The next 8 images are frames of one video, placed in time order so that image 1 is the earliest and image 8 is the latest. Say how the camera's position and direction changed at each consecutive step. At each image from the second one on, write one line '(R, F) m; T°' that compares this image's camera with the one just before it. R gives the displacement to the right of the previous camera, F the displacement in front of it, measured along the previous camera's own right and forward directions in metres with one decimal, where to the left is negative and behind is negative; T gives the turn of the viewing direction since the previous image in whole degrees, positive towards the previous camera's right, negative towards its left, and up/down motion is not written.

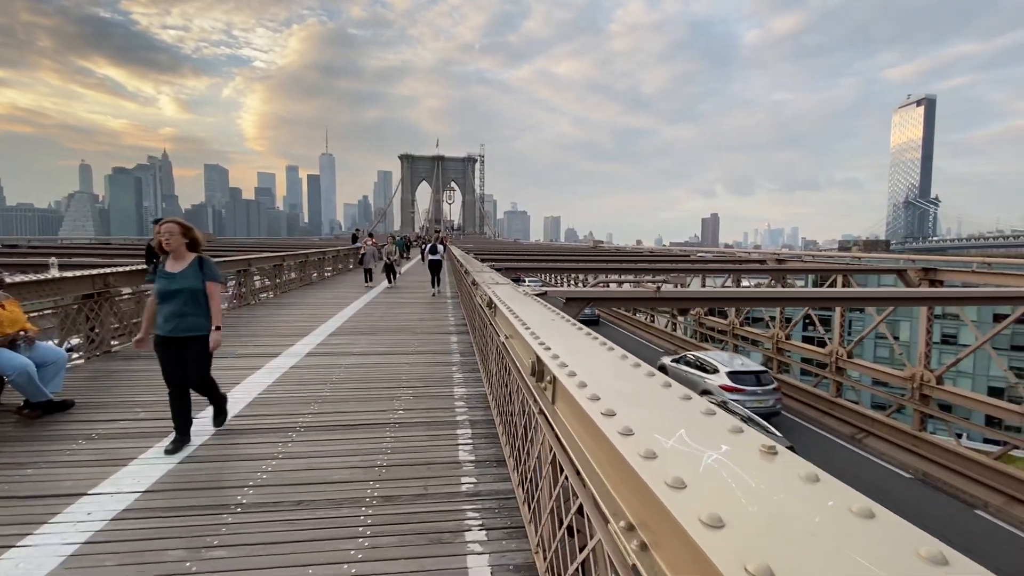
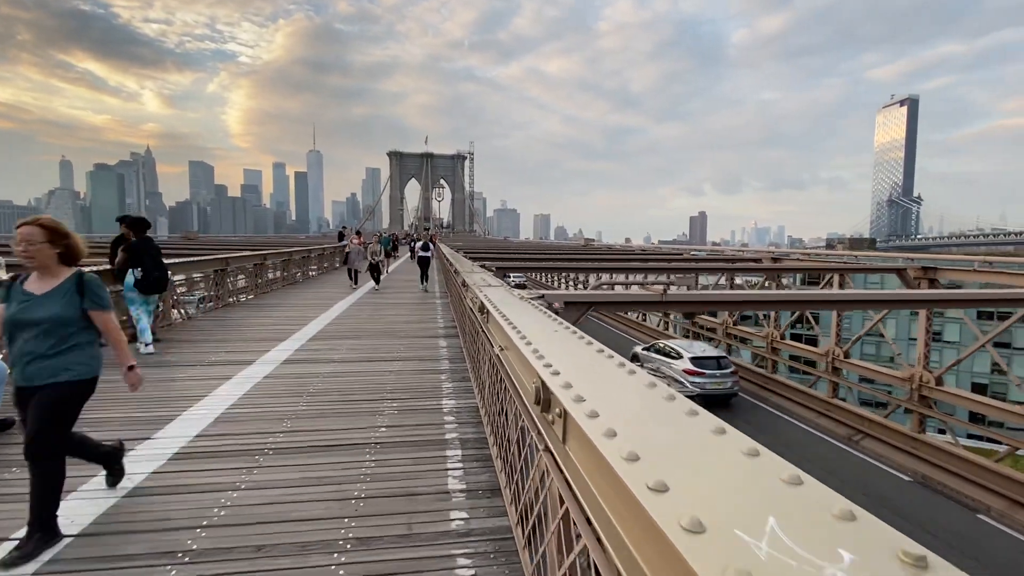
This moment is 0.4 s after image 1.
(0.0, +0.4) m; +1°
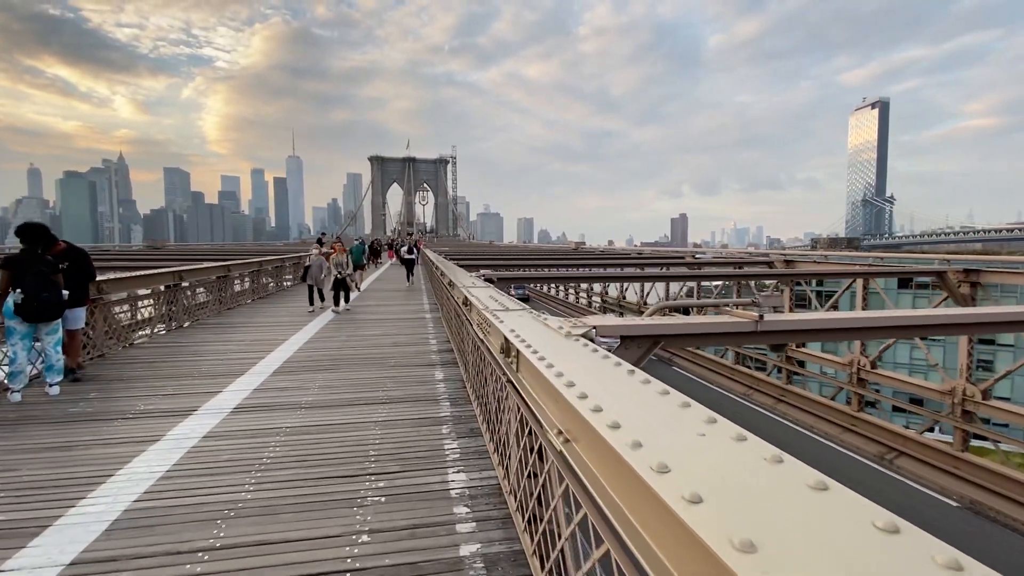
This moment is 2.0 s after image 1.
(-0.3, +1.1) m; +2°
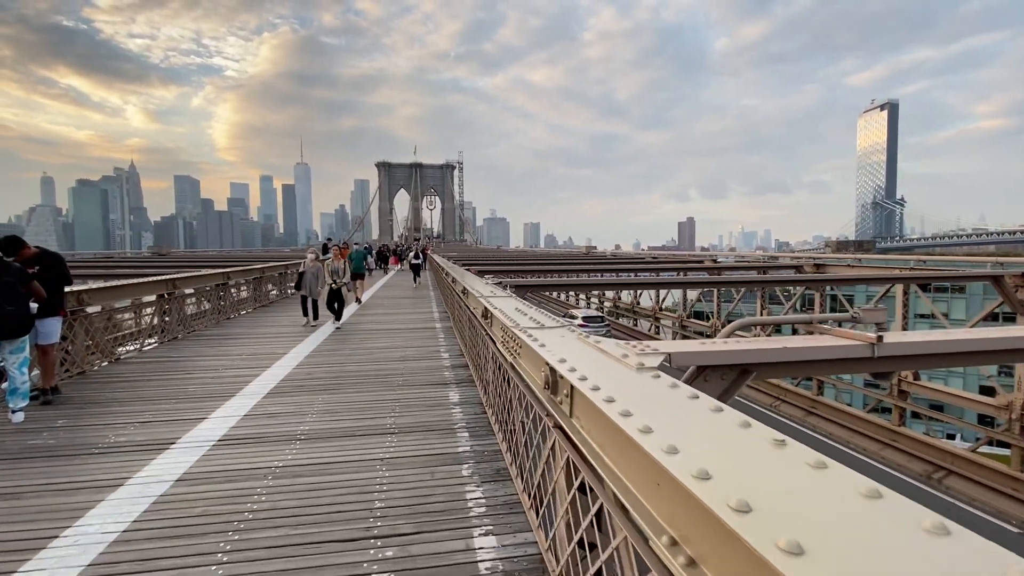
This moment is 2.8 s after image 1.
(-0.2, +0.6) m; -1°
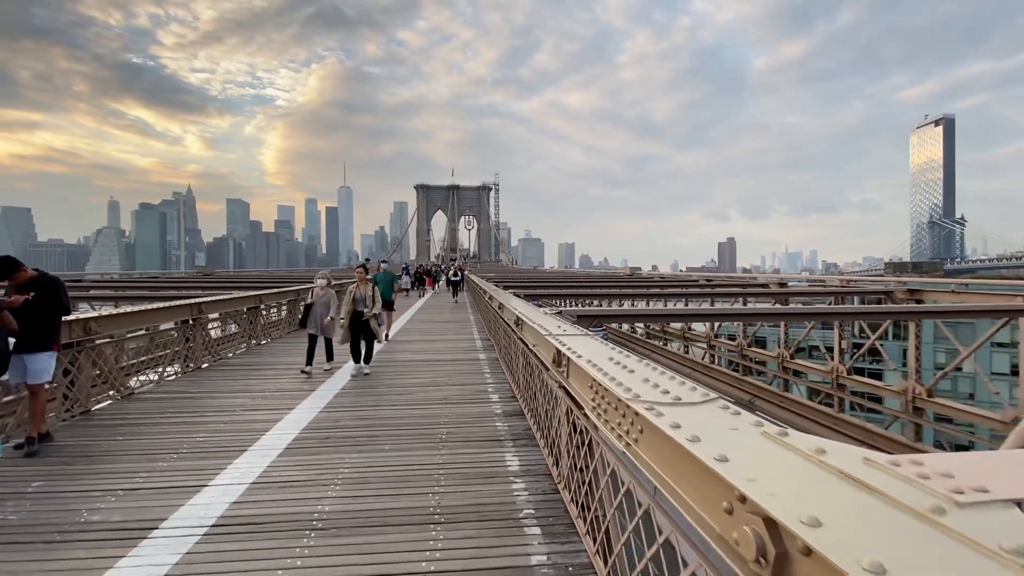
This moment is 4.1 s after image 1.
(-0.3, +0.9) m; -4°
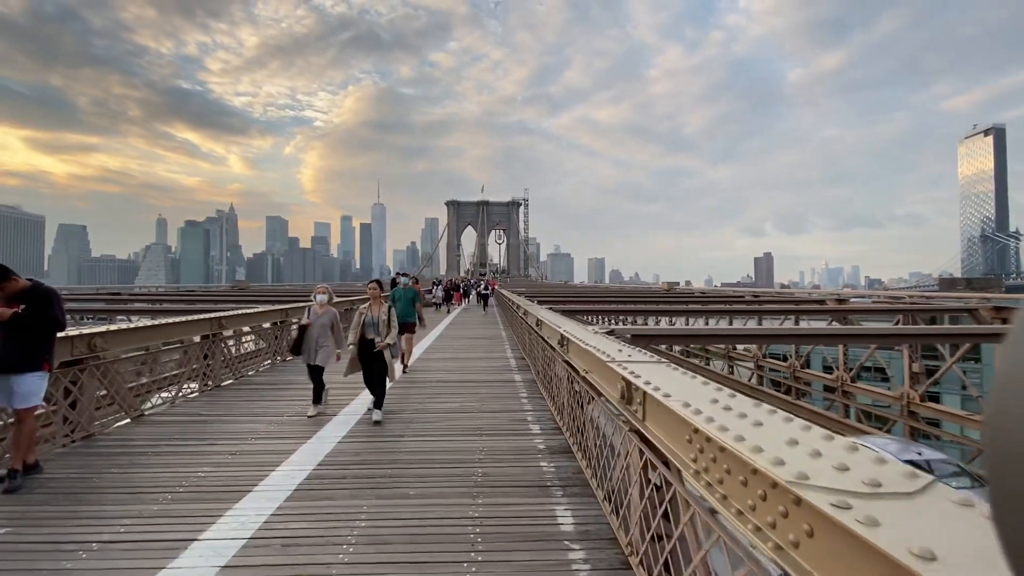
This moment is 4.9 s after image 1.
(-0.1, +0.6) m; -3°
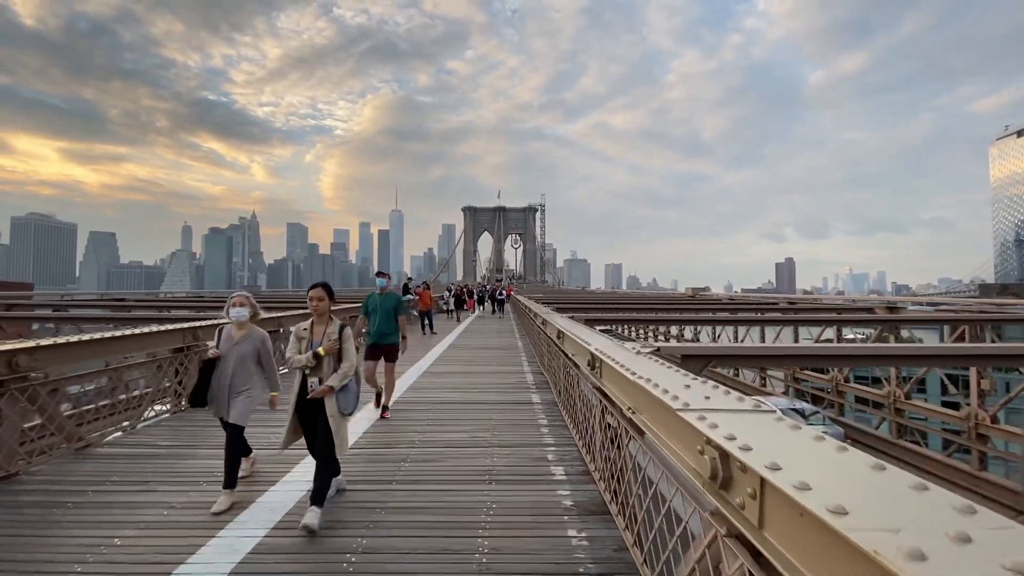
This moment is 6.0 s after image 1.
(0.0, +0.9) m; -2°
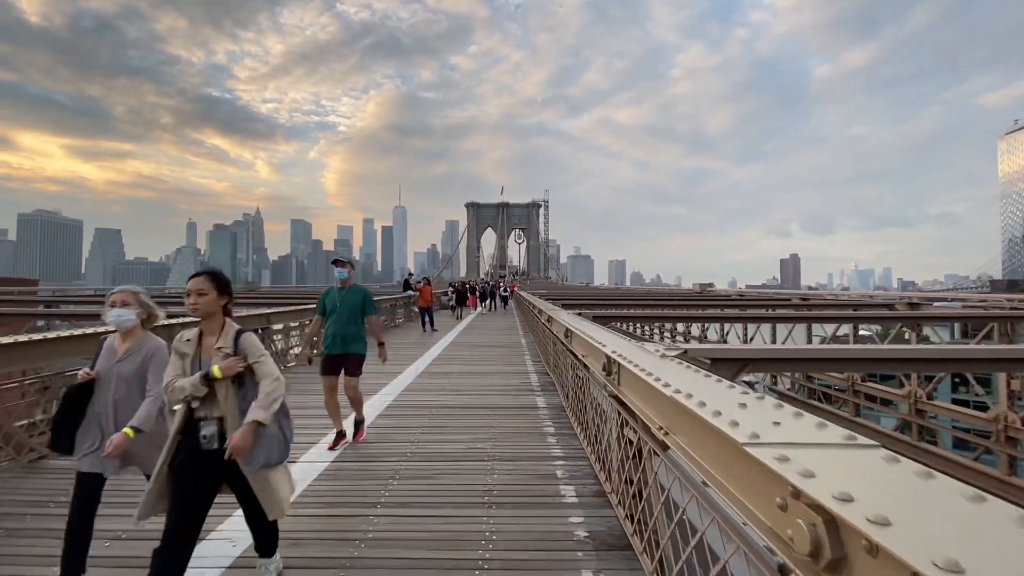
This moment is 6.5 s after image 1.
(0.0, +0.5) m; 0°
